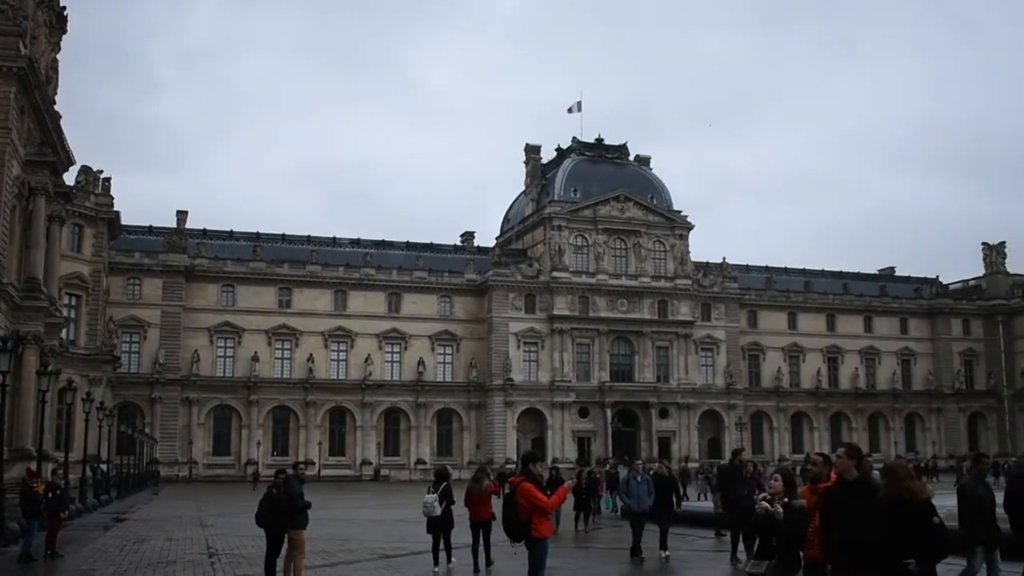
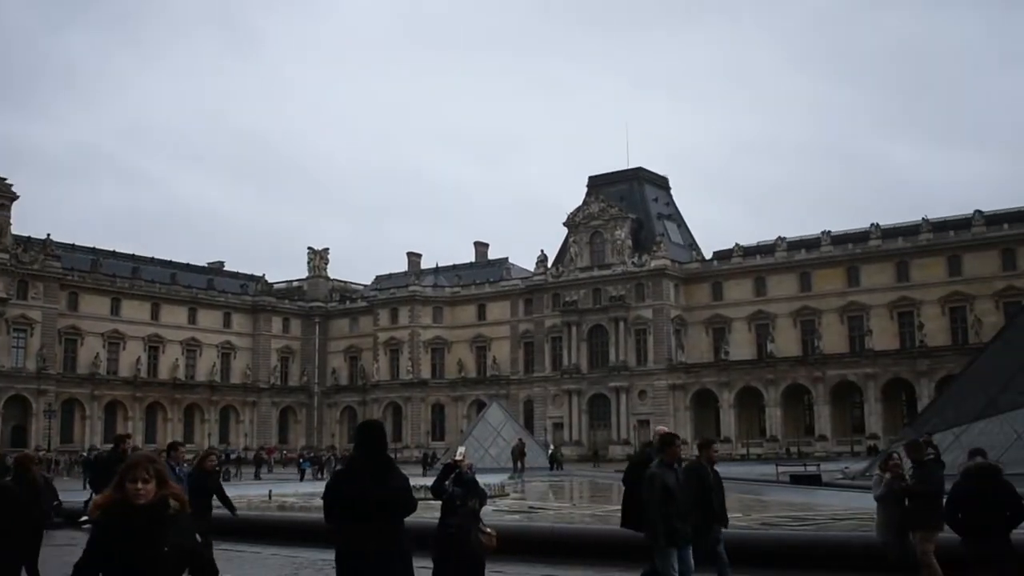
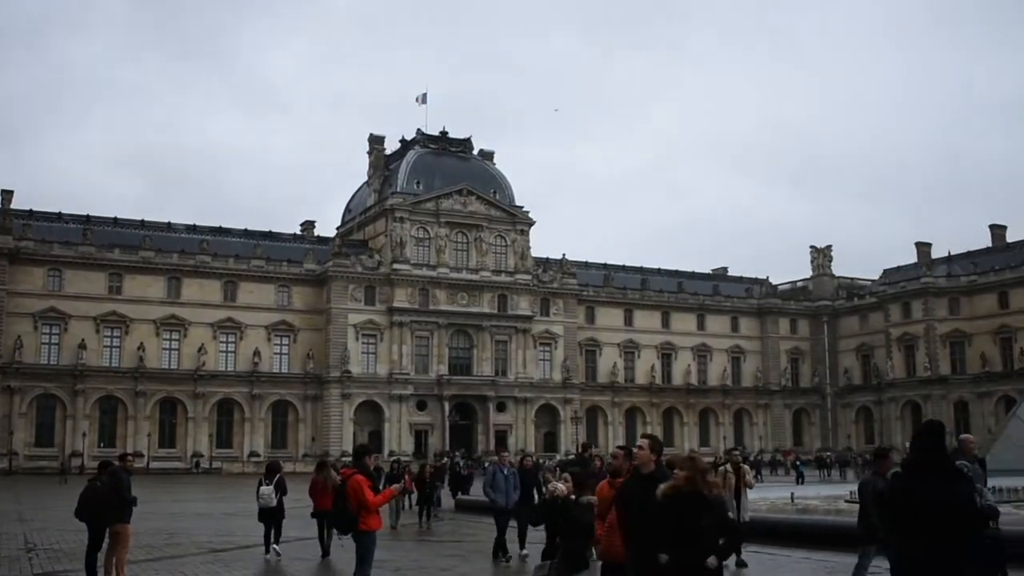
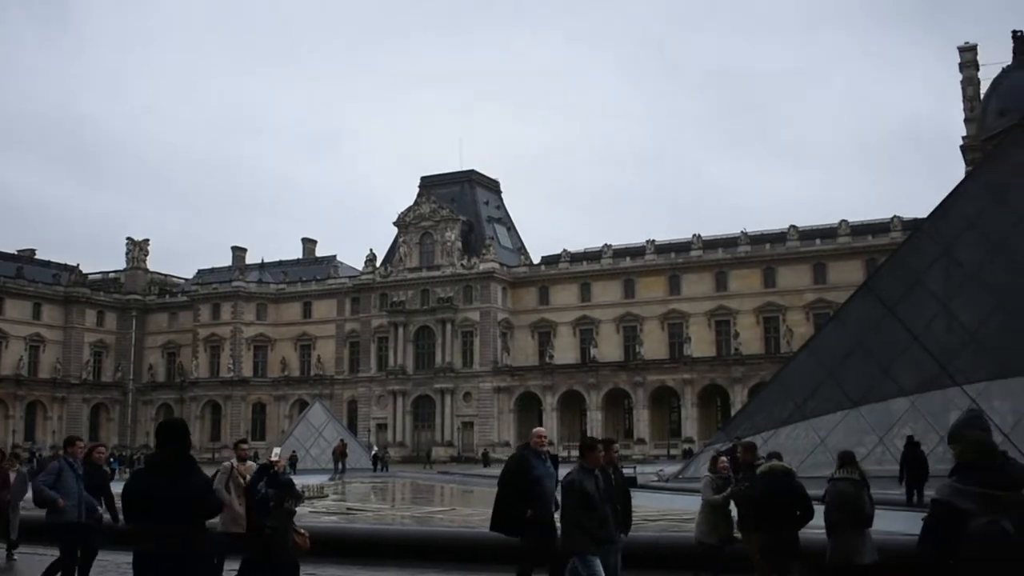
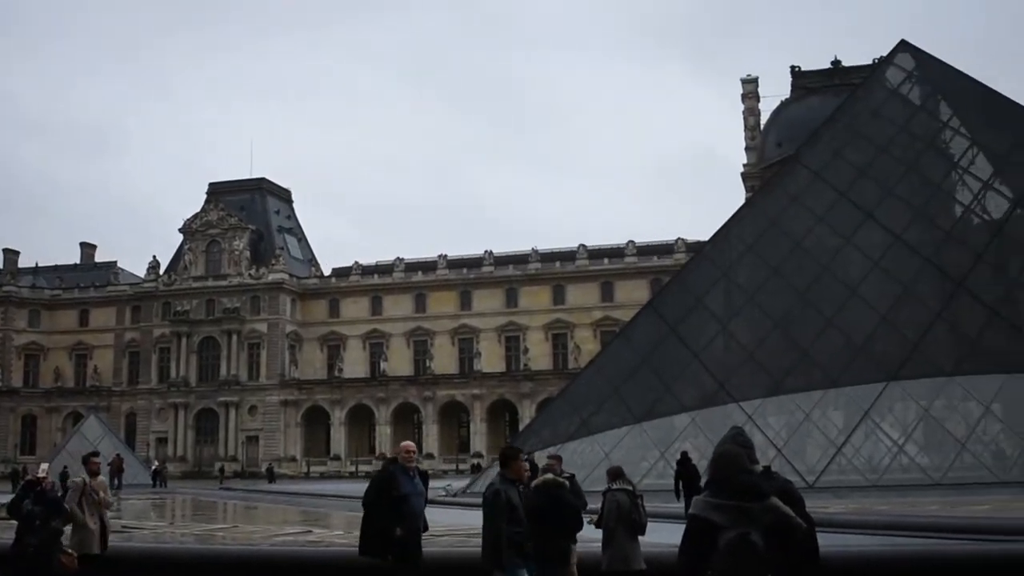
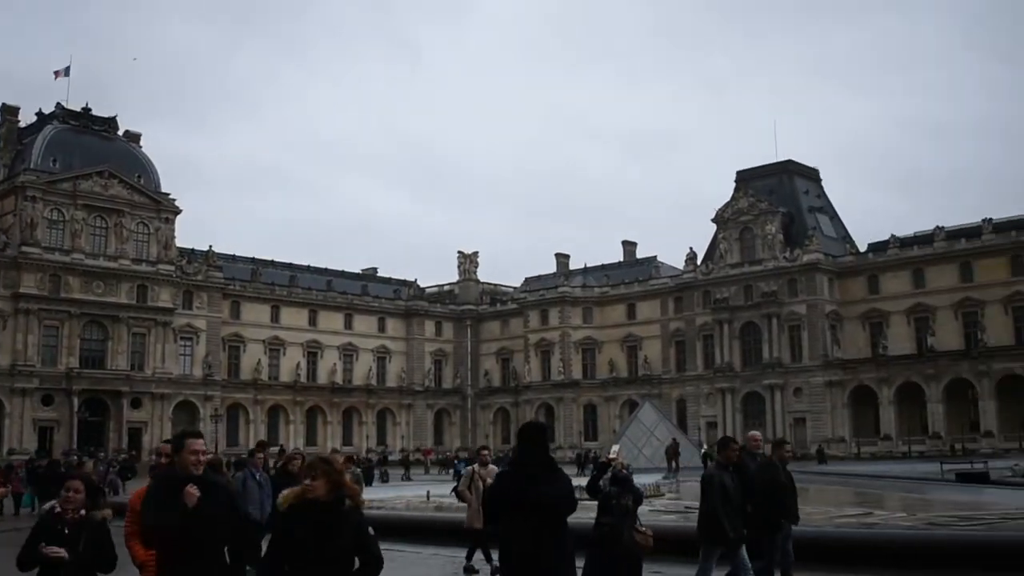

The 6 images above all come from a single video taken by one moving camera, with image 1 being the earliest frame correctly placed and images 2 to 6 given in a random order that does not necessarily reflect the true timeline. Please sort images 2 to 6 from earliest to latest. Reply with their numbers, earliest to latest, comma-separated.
3, 6, 2, 4, 5
